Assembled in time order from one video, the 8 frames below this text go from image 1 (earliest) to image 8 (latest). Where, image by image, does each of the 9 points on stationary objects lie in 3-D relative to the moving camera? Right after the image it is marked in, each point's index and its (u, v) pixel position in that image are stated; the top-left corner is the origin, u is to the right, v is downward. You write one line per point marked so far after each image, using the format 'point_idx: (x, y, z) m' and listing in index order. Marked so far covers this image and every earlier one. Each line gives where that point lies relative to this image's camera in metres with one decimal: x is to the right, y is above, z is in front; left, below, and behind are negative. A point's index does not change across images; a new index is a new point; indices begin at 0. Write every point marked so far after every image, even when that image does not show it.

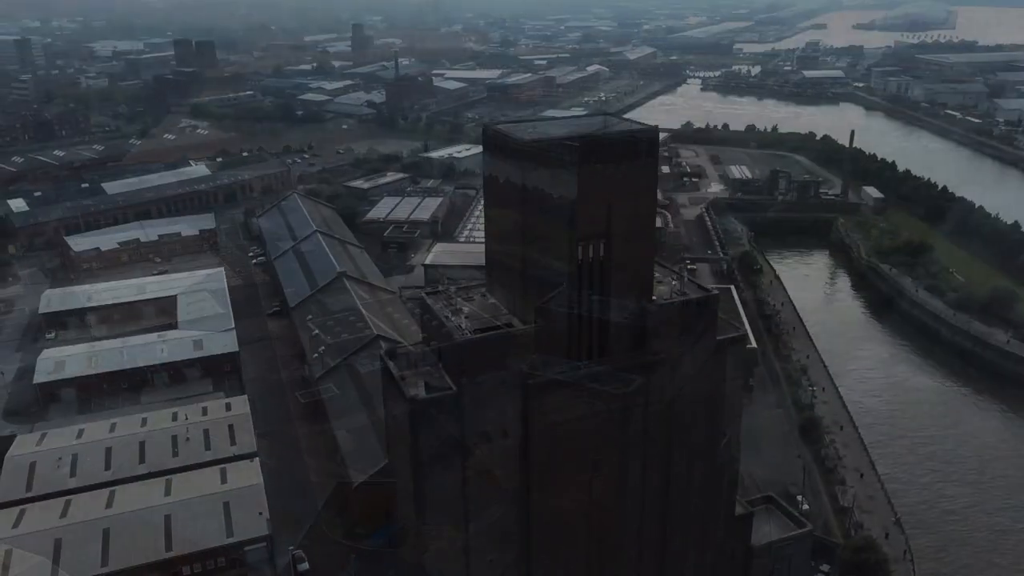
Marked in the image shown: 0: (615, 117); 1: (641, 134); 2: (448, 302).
0: (+1.1, +1.9, +10.1) m
1: (+1.3, +1.7, +10.2) m
2: (-0.9, -0.2, +11.1) m
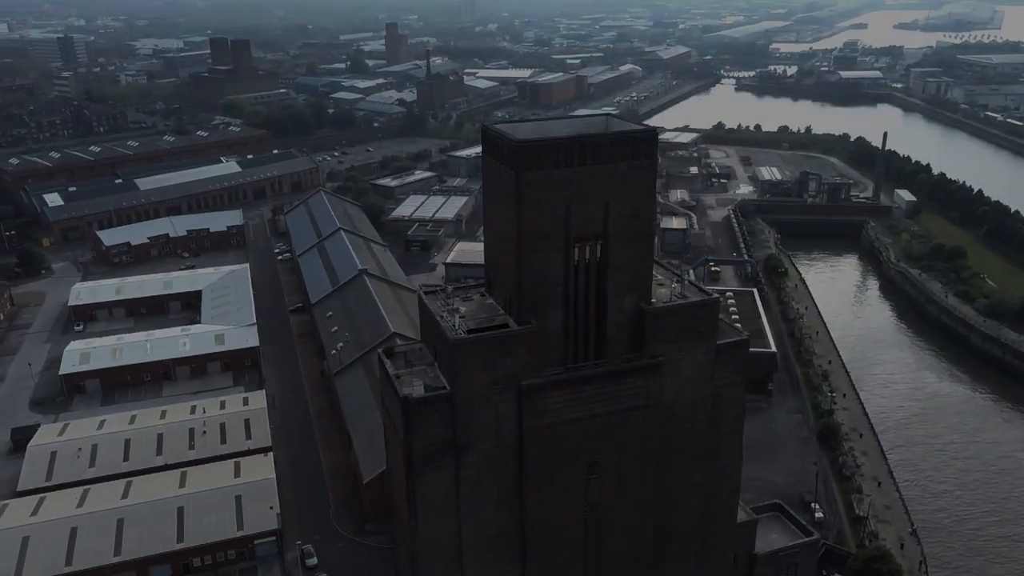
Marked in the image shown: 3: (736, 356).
0: (+1.0, +1.8, +10.0) m
1: (+1.3, +1.7, +10.1) m
2: (-0.9, -0.2, +11.1) m
3: (+3.2, -1.0, +11.6) m
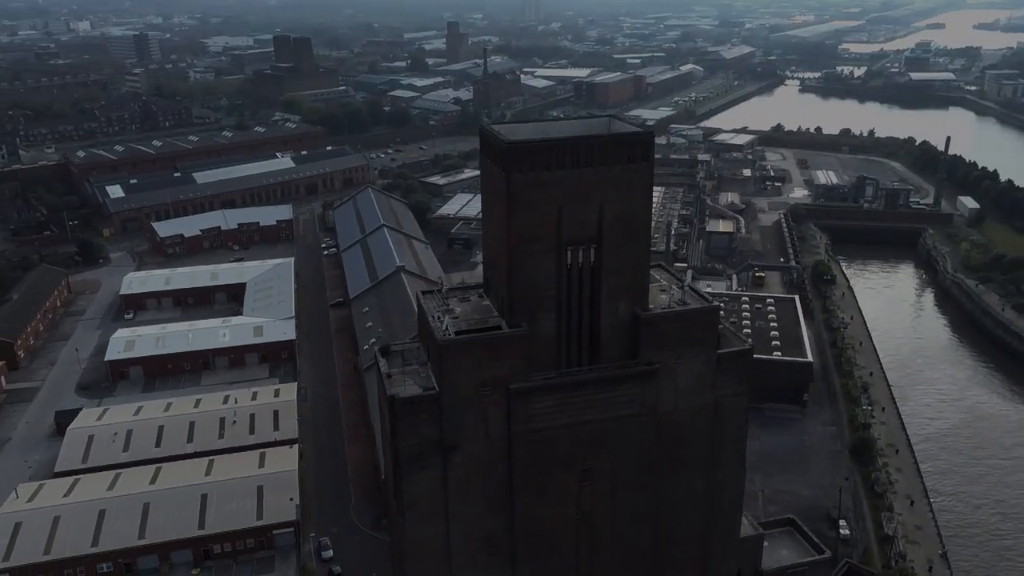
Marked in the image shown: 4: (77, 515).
0: (+0.9, +1.8, +9.8) m
1: (+1.2, +1.7, +9.9) m
2: (-1.0, -0.2, +11.1) m
3: (+3.1, -1.1, +11.2) m
4: (-9.7, -5.0, +18.0) m
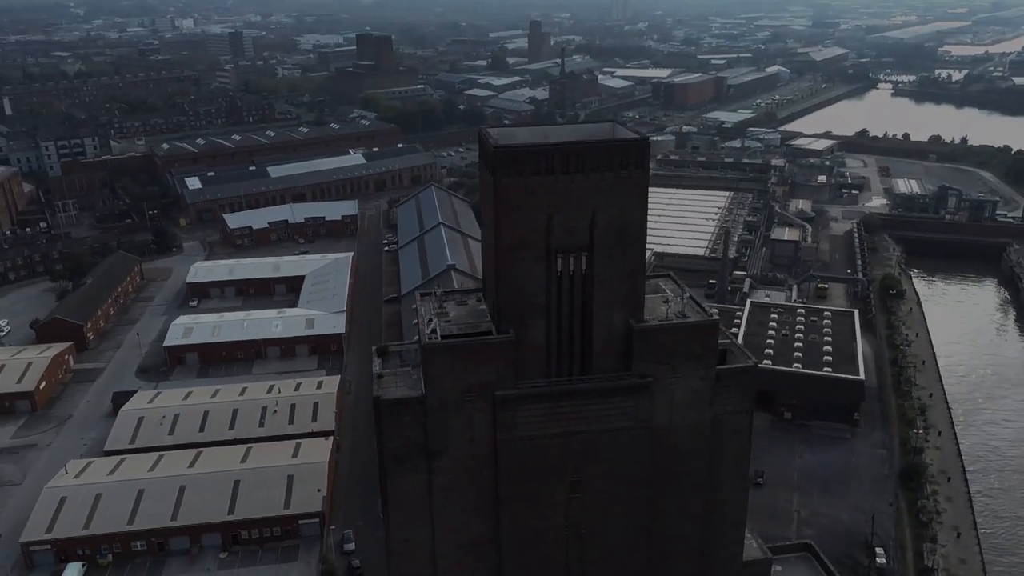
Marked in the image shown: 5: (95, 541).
0: (+0.8, +1.7, +9.6) m
1: (+1.1, +1.5, +9.6) m
2: (-1.0, -0.2, +11.1) m
3: (+3.0, -1.3, +10.8) m
4: (-9.2, -4.7, +18.8) m
5: (-9.2, -5.6, +17.9) m
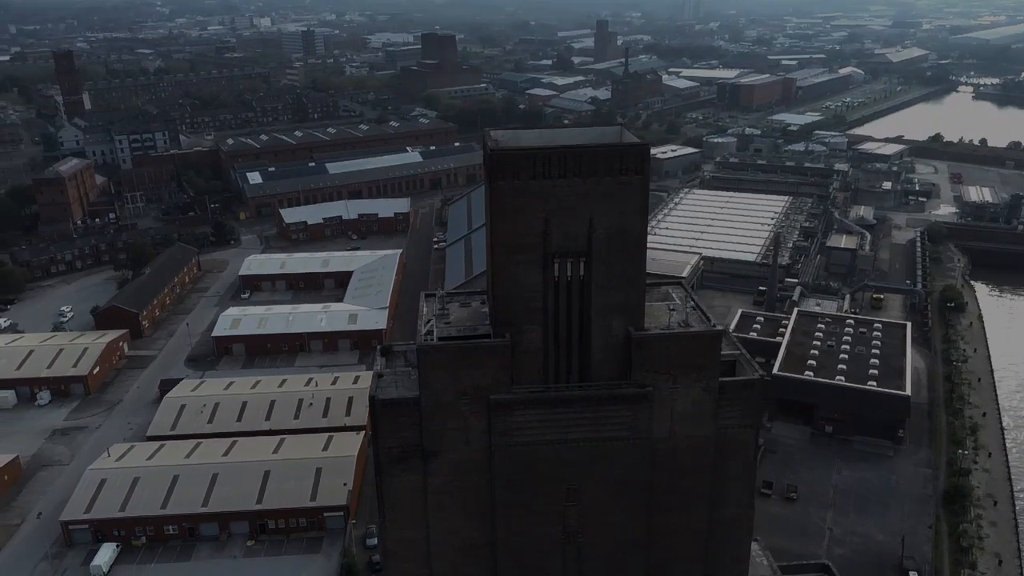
0: (+0.8, +1.6, +9.4) m
1: (+1.1, +1.5, +9.5) m
2: (-1.0, -0.2, +11.1) m
3: (+3.0, -1.4, +10.5) m
4: (-8.6, -4.5, +19.4) m
5: (-8.7, -5.4, +18.5) m
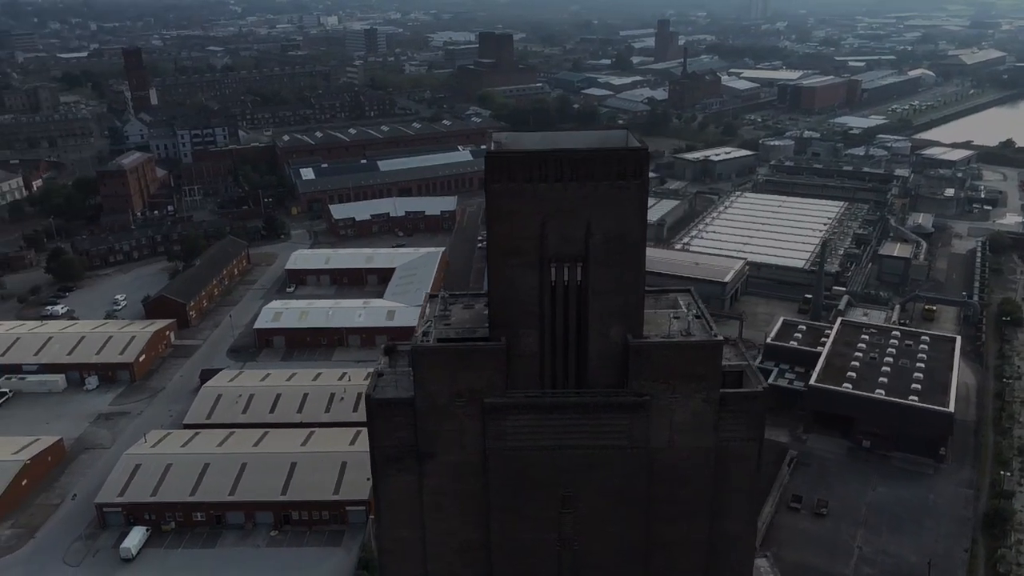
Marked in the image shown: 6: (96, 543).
0: (+0.8, +1.5, +9.3) m
1: (+1.1, +1.4, +9.3) m
2: (-0.9, -0.2, +11.1) m
3: (+3.0, -1.5, +10.2) m
4: (-8.1, -4.3, +20.0) m
5: (-8.3, -5.2, +19.1) m
6: (-9.6, -5.9, +18.7) m
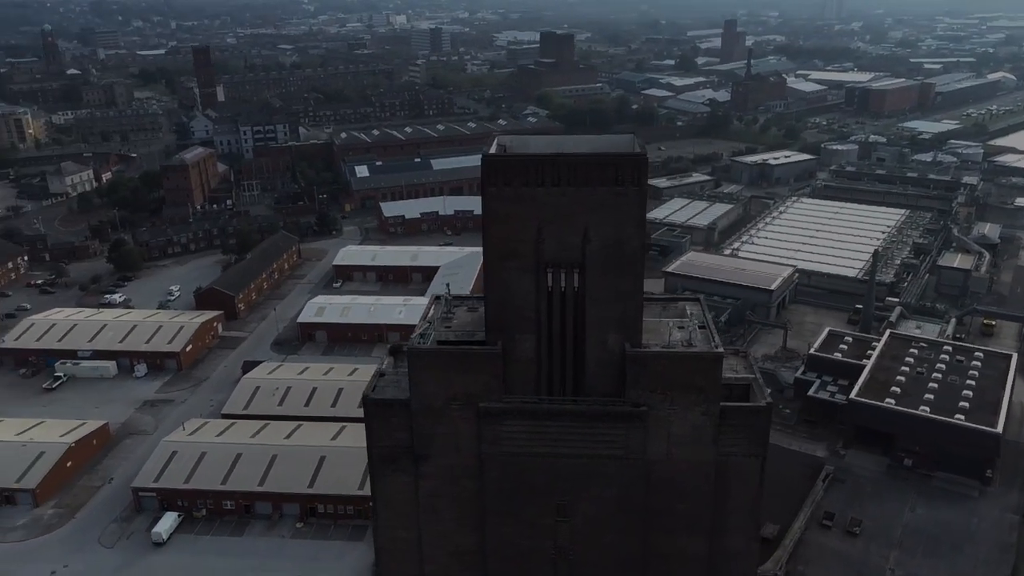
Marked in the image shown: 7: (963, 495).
0: (+0.7, +1.5, +9.2) m
1: (+1.0, +1.3, +9.2) m
2: (-0.9, -0.3, +11.1) m
3: (+2.9, -1.6, +9.9) m
4: (-7.4, -4.2, +20.5) m
5: (-7.7, -5.0, +19.6) m
6: (-9.1, -5.7, +19.3) m
7: (+11.0, -5.0, +19.8) m
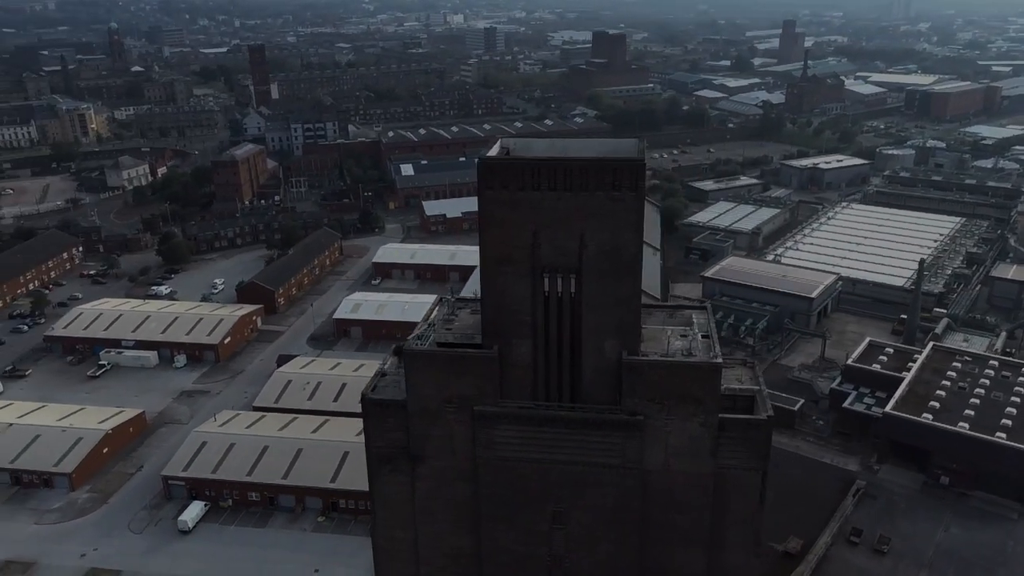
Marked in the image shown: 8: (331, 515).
0: (+0.7, +1.4, +9.0) m
1: (+1.0, +1.2, +9.0) m
2: (-0.8, -0.3, +11.0) m
3: (+2.8, -1.8, +9.7) m
4: (-6.9, -4.1, +20.9) m
5: (-7.2, -4.9, +20.0) m
6: (-8.6, -5.5, +19.8) m
7: (+11.5, -5.3, +19.0) m
8: (-4.4, -5.5, +19.7) m
